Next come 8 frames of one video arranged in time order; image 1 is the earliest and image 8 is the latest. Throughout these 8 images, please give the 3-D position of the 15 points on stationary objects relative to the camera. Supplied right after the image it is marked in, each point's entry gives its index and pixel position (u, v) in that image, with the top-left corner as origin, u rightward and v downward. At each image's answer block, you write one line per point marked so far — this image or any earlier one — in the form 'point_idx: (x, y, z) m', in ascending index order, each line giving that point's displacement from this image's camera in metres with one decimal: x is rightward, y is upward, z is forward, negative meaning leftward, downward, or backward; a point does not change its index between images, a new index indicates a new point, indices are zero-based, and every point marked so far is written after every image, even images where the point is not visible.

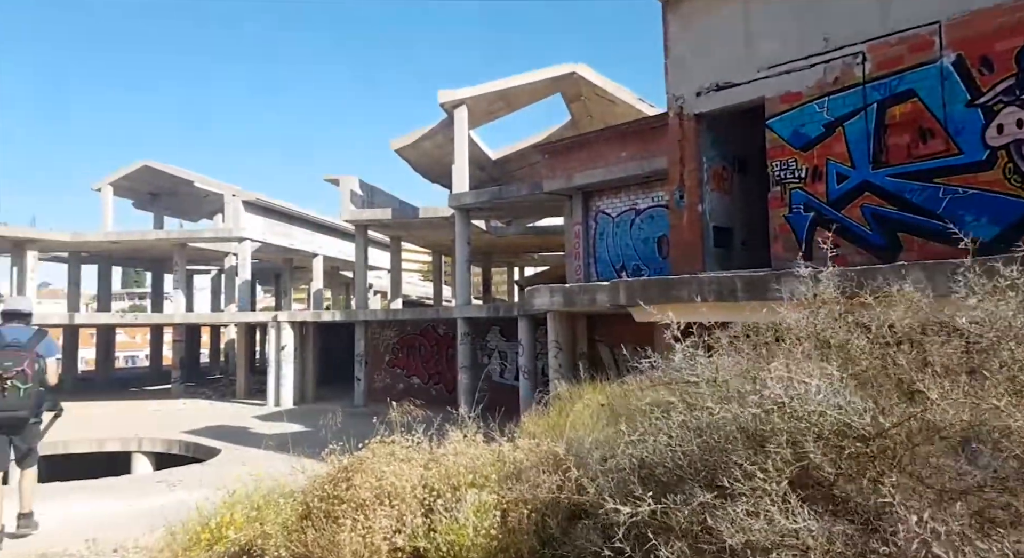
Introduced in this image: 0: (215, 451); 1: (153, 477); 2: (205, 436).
0: (-7.4, -4.3, +16.0) m
1: (-6.9, -3.8, +12.4) m
2: (-8.7, -4.5, +18.3) m
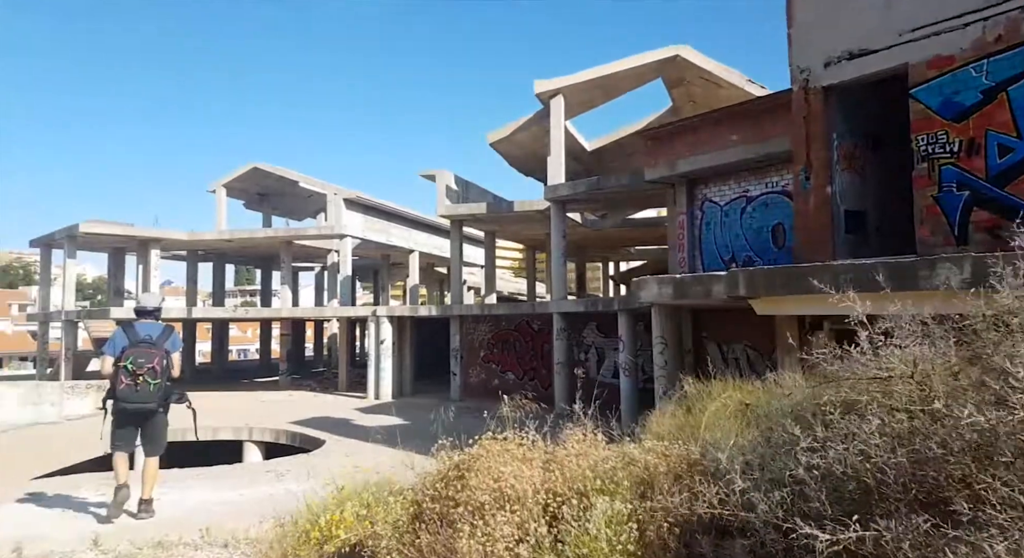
0: (-4.9, -4.1, +16.4) m
1: (-4.9, -3.6, +12.7) m
2: (-5.9, -4.3, +18.8) m
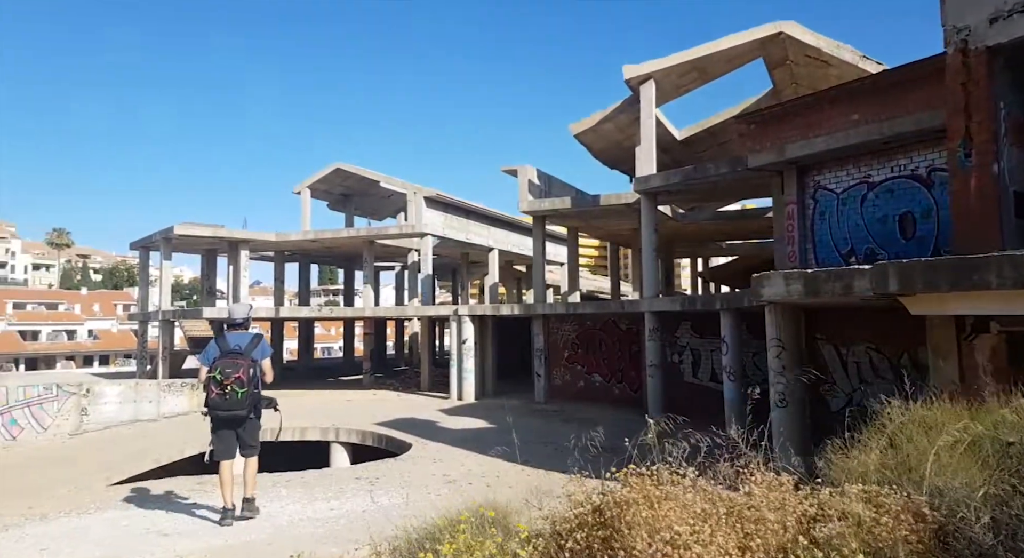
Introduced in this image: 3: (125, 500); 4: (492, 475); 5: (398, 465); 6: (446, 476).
0: (-2.6, -4.1, +15.9) m
1: (-3.0, -3.6, +12.2) m
2: (-3.3, -4.3, +18.4) m
3: (-5.3, -3.0, +8.8) m
4: (-0.3, -3.7, +12.1) m
5: (-2.3, -3.8, +13.1) m
6: (-1.2, -3.6, +11.7) m
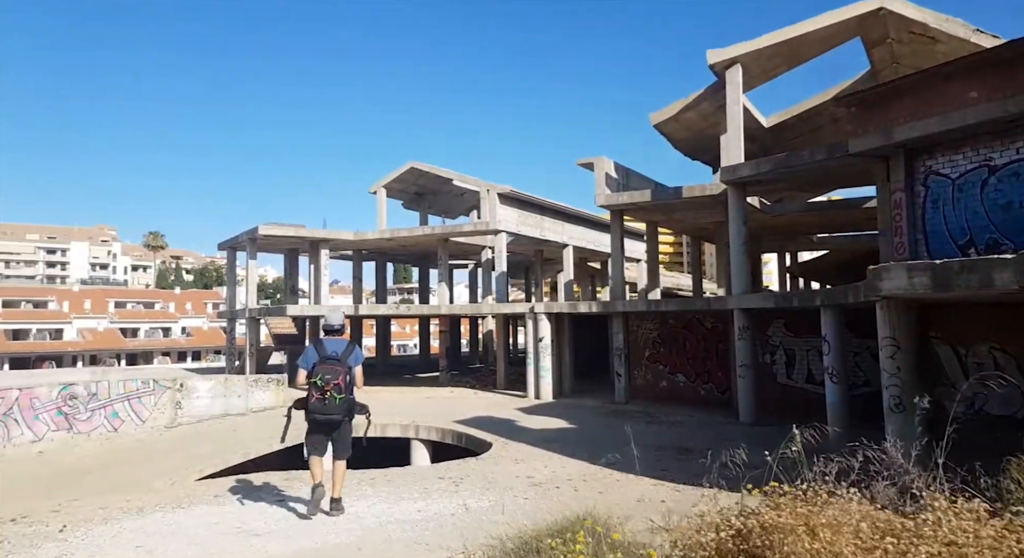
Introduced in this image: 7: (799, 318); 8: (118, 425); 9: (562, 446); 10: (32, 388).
0: (-0.6, -4.0, +15.6) m
1: (-1.4, -3.6, +12.0) m
2: (-1.0, -4.2, +18.2) m
3: (-4.1, -2.9, +8.9) m
4: (+1.2, -3.6, +11.6) m
5: (-0.6, -3.7, +12.8) m
6: (+0.3, -3.5, +11.3) m
7: (+8.5, -1.2, +19.0) m
8: (-12.3, -4.5, +19.9) m
9: (+1.2, -4.1, +15.8) m
10: (-13.5, -3.1, +18.0) m
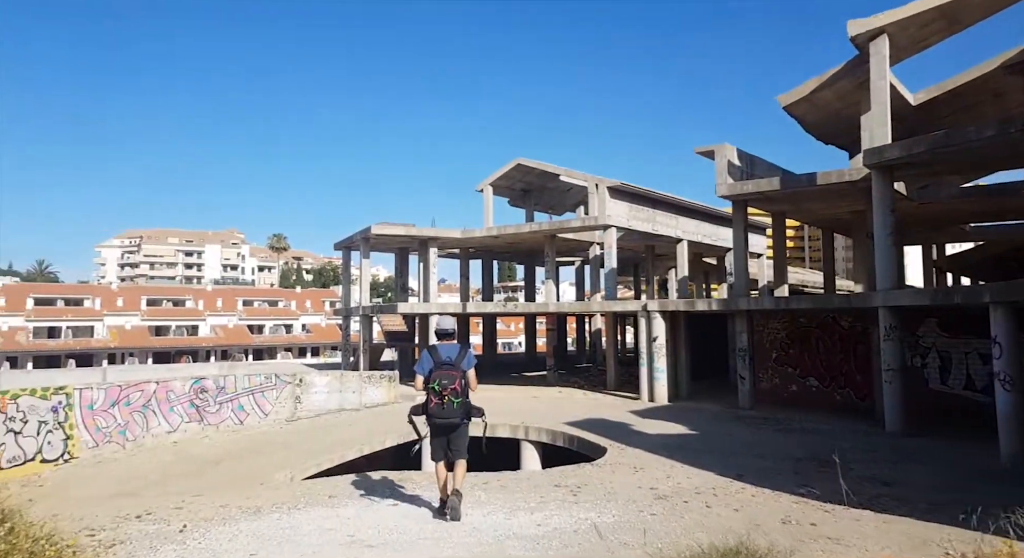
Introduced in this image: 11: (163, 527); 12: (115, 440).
0: (+2.1, -3.9, +14.8) m
1: (+0.7, -3.5, +11.3) m
2: (+2.1, -4.1, +17.4) m
3: (-2.4, -2.9, +8.7) m
4: (+3.2, -3.5, +10.5) m
5: (+1.6, -3.6, +12.0) m
6: (+2.3, -3.4, +10.4) m
7: (+11.6, -1.0, +16.7) m
8: (-8.7, -4.5, +20.9) m
9: (+3.9, -4.0, +14.7) m
10: (-10.3, -3.0, +19.1) m
11: (-3.7, -2.6, +6.8) m
12: (-10.9, -4.4, +17.7) m
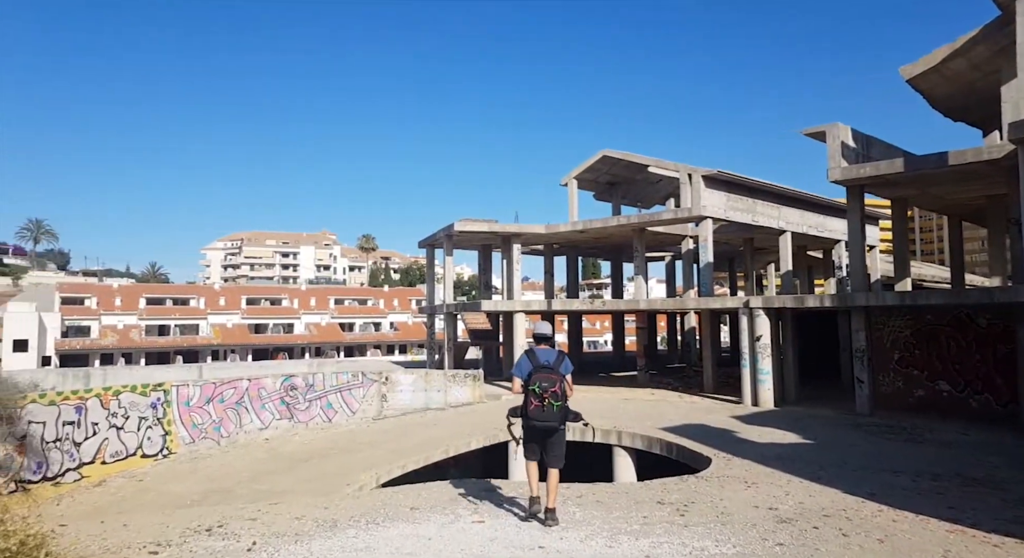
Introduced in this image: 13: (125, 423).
0: (+4.1, -3.8, +13.5) m
1: (+2.2, -3.4, +10.2) m
2: (+4.4, -3.9, +16.1) m
3: (-1.2, -2.8, +8.0) m
4: (+4.7, -3.4, +9.1) m
5: (+3.2, -3.5, +10.8) m
6: (+3.7, -3.3, +9.1) m
7: (+13.7, -0.8, +14.2) m
8: (-5.9, -4.4, +21.0) m
9: (+5.9, -3.8, +13.1) m
10: (-7.6, -3.0, +19.4) m
11: (-2.7, -2.6, +6.3) m
12: (-8.5, -4.4, +18.0) m
13: (-9.6, -3.5, +15.8) m
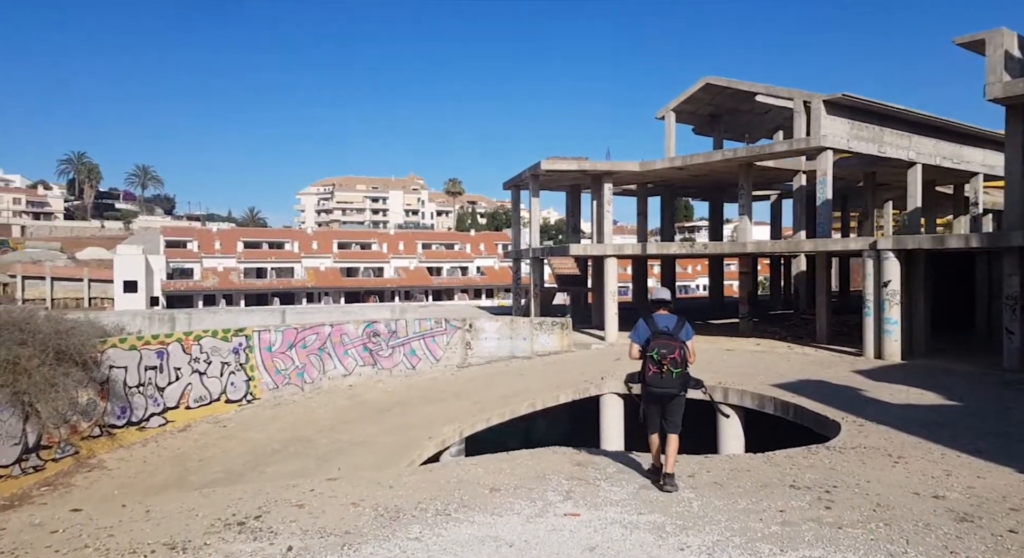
0: (+5.8, -2.6, +11.5) m
1: (+3.5, -2.5, +8.6) m
2: (+6.5, -2.6, +14.1) m
3: (-0.2, -2.1, +6.8) m
4: (+5.8, -2.6, +7.1) m
5: (+4.6, -2.6, +8.9) m
6: (+4.9, -2.5, +7.2) m
7: (+15.4, +0.4, +10.7) m
8: (-3.1, -2.6, +20.3) m
9: (+7.5, -2.7, +11.0) m
10: (-5.0, -1.3, +18.9) m
11: (-1.9, -2.0, +5.2) m
12: (-6.0, -2.8, +17.8) m
13: (-7.4, -2.2, +15.7) m
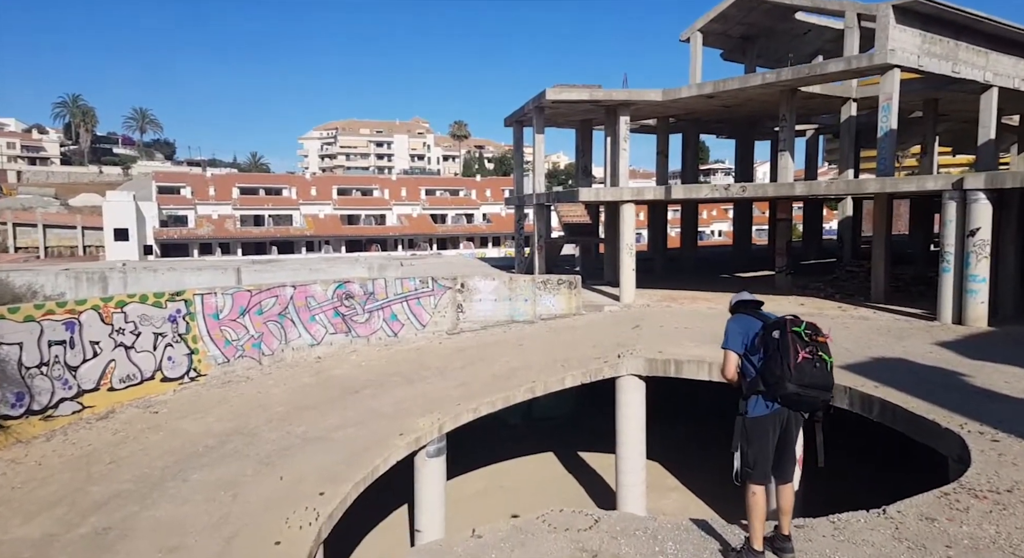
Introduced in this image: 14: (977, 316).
0: (+5.6, -2.1, +8.4) m
1: (+3.3, -2.2, +5.5) m
2: (+6.3, -1.8, +10.9) m
3: (-0.4, -1.9, +3.7) m
4: (+5.6, -2.4, +4.0) m
5: (+4.4, -2.2, +5.8) m
6: (+4.6, -2.3, +4.1) m
7: (+15.2, +0.9, +7.2) m
8: (-3.1, -1.3, +17.3) m
9: (+7.4, -2.2, +7.8) m
10: (-5.1, -0.1, +15.8) m
11: (-2.1, -2.0, +2.2) m
12: (-6.1, -1.7, +14.8) m
13: (-7.5, -1.2, +12.7) m
14: (+10.9, -0.9, +15.4) m
